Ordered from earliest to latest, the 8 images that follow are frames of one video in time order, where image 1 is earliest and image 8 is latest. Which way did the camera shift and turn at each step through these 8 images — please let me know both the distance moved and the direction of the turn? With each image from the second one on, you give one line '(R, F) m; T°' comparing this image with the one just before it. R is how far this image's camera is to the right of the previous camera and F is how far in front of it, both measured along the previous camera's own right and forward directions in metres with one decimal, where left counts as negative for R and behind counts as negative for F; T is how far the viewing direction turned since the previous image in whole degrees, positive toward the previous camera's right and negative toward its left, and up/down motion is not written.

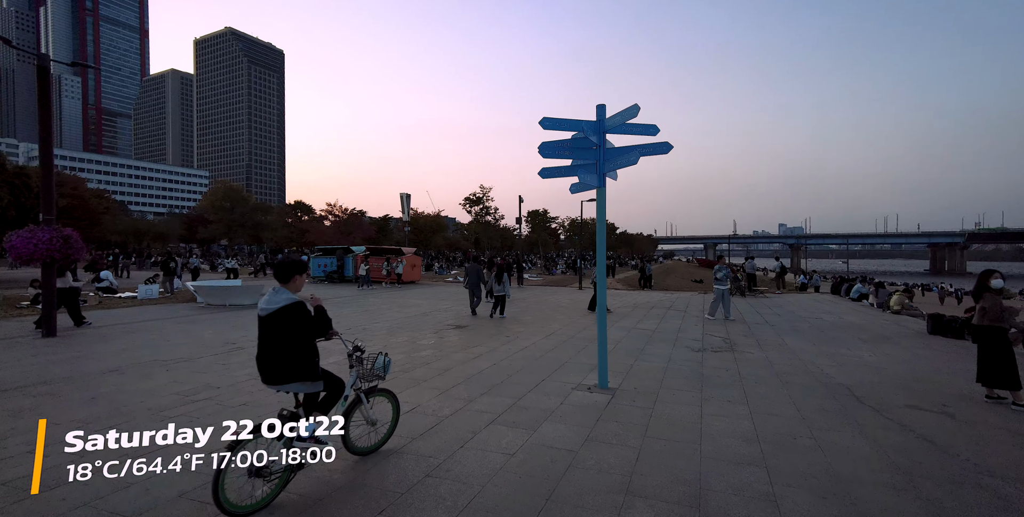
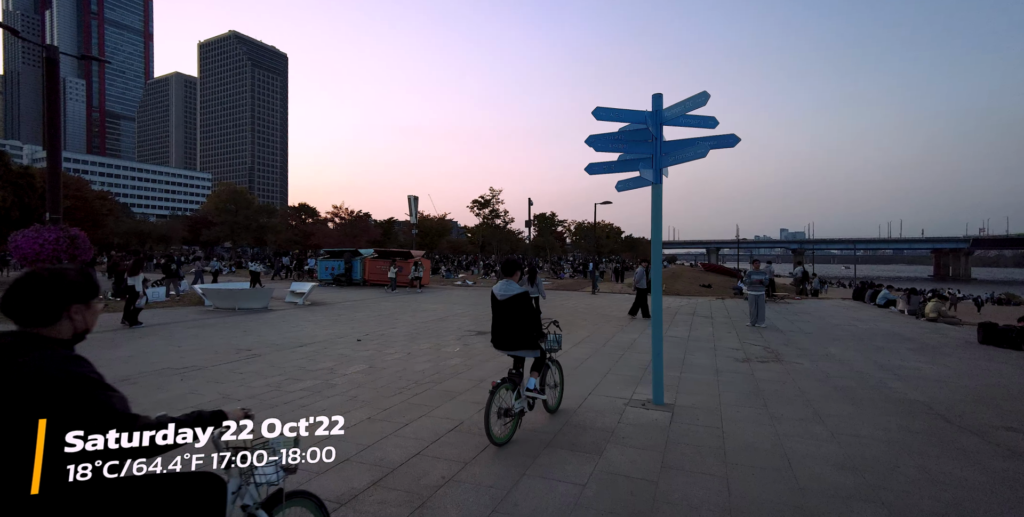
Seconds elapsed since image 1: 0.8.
(-0.5, +0.4) m; 0°
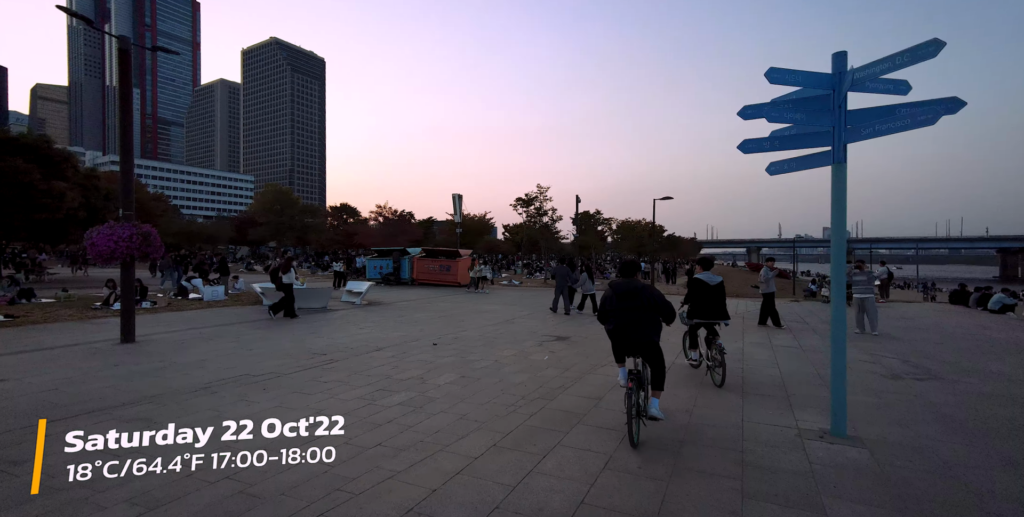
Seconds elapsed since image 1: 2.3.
(-0.9, +0.7) m; -4°
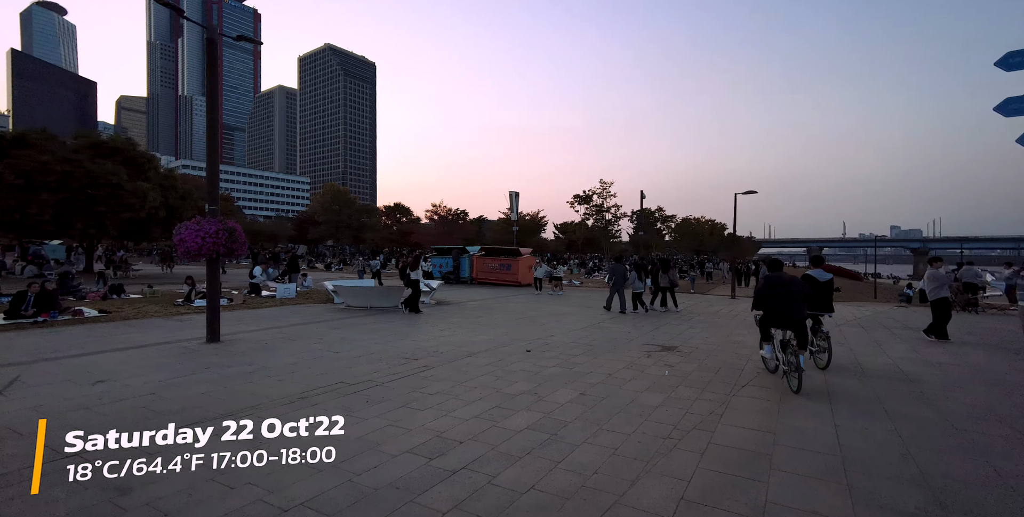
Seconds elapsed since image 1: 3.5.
(-0.9, +0.8) m; -5°
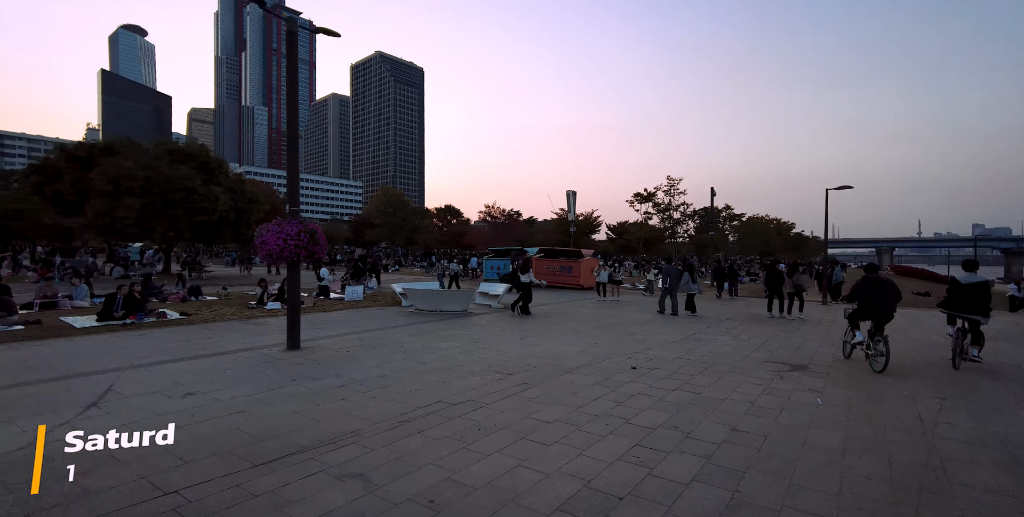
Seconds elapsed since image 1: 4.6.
(-0.8, +0.7) m; -6°
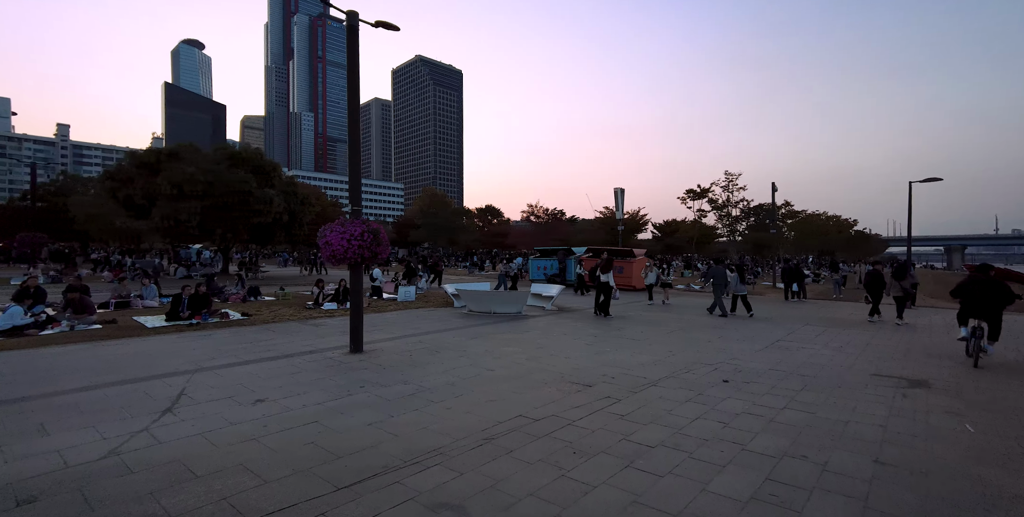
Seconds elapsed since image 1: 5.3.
(-0.5, +0.4) m; -5°
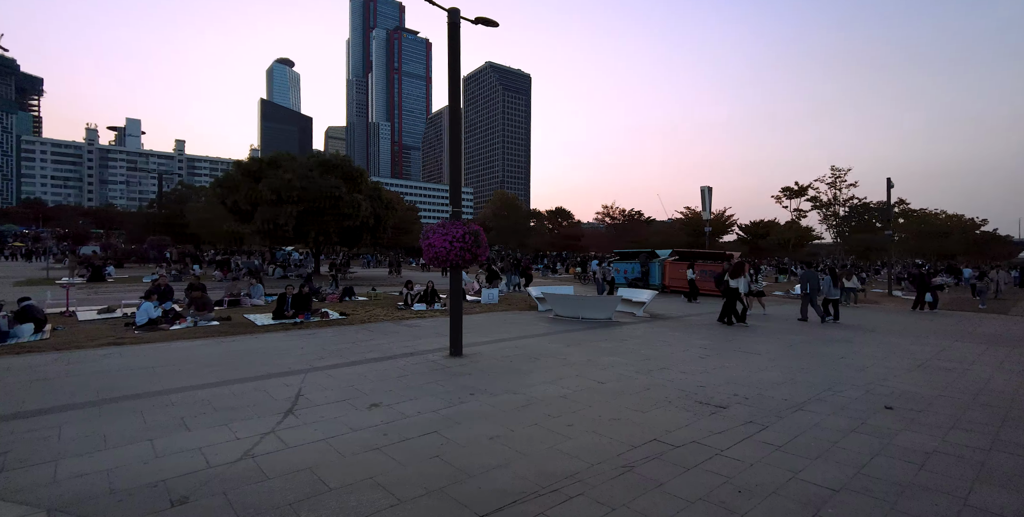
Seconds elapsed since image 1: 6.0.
(-0.6, +0.4) m; -8°
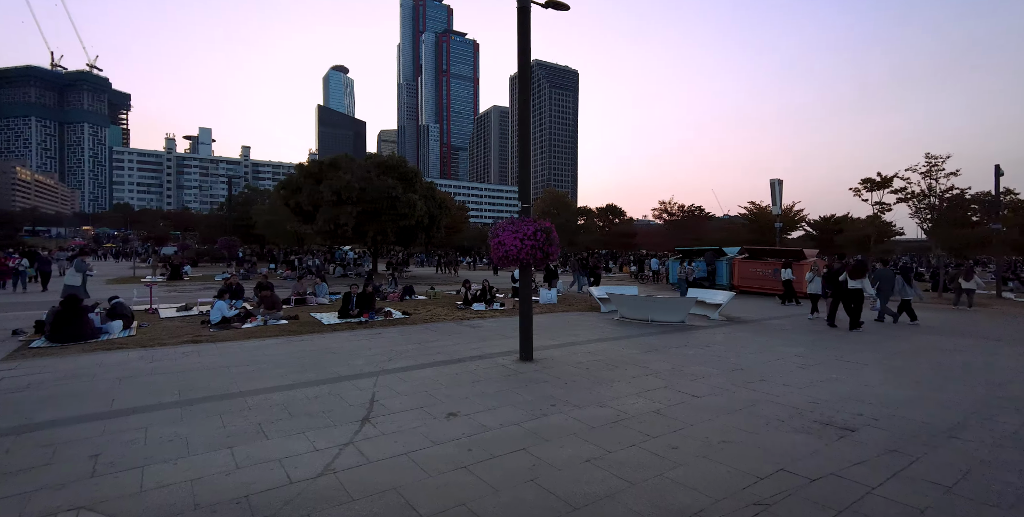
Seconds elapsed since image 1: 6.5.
(-0.4, +0.5) m; -6°
